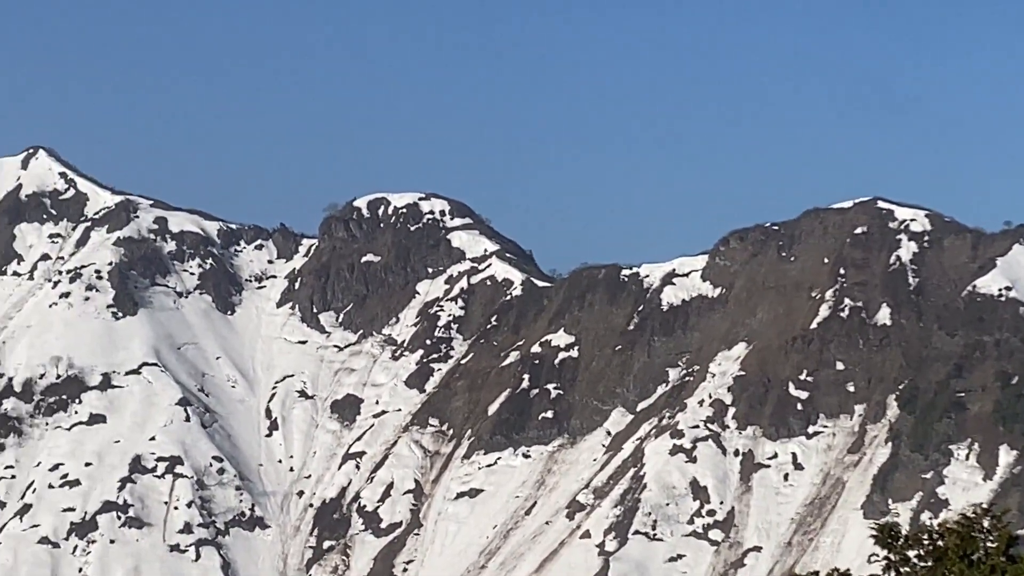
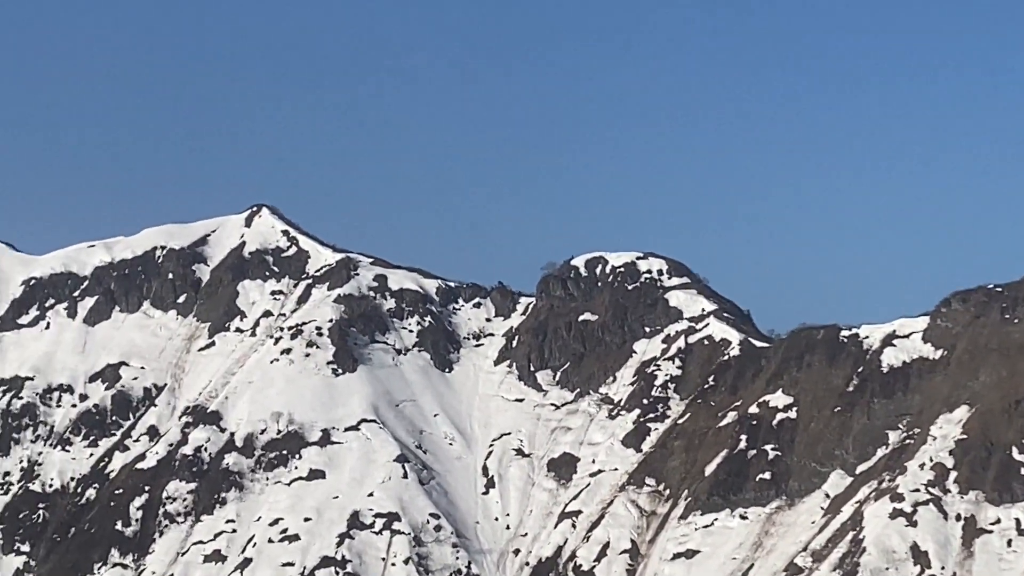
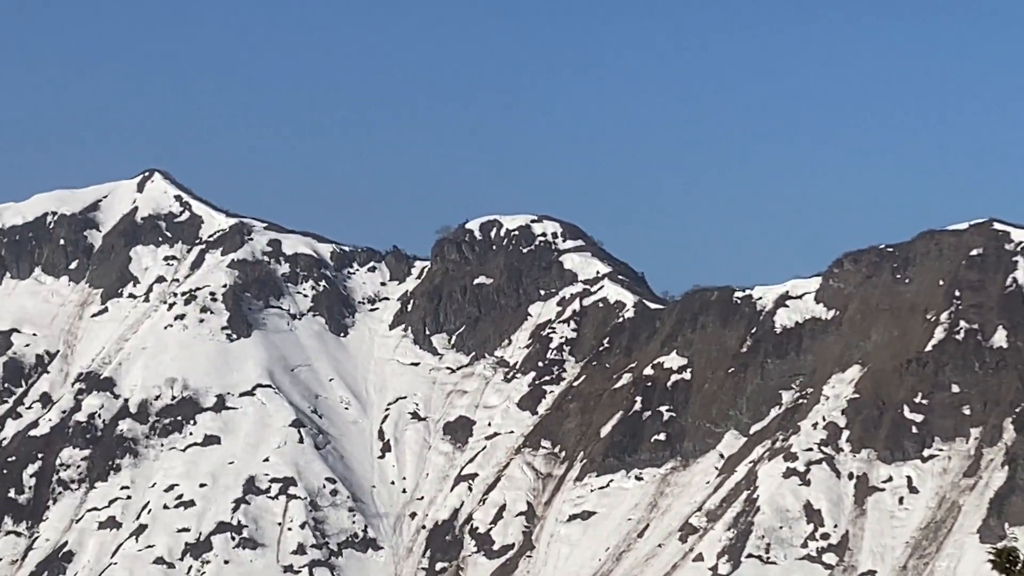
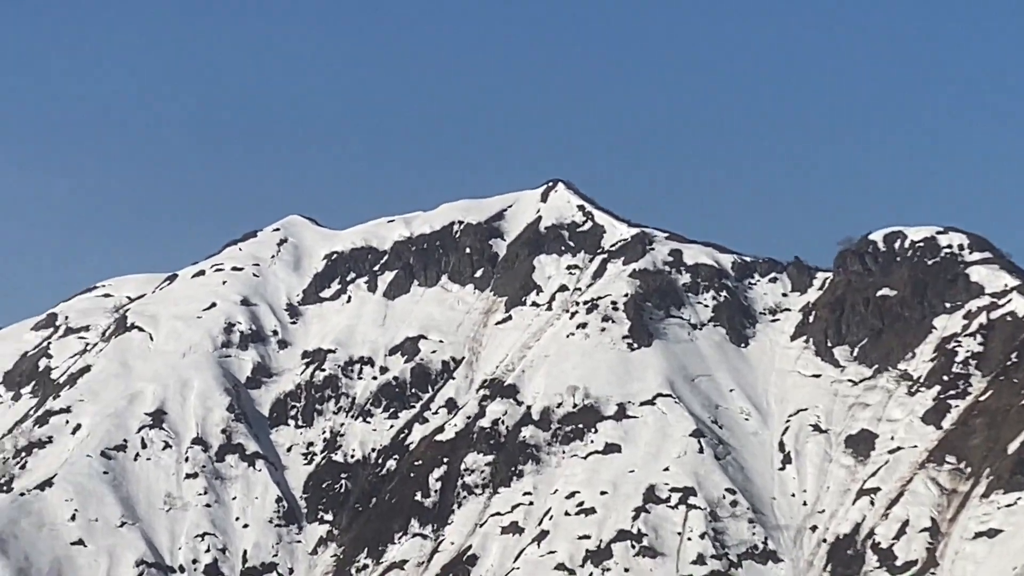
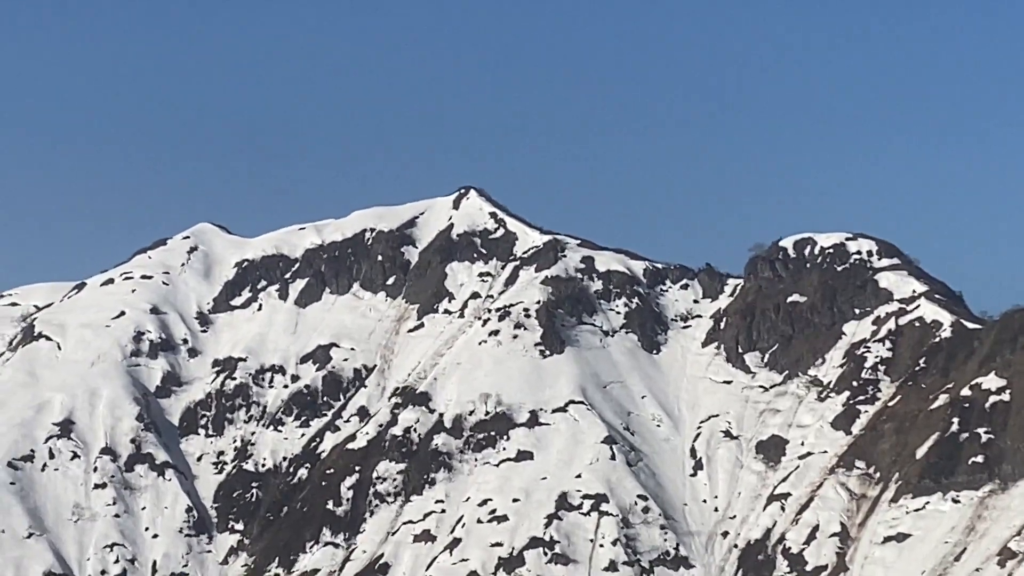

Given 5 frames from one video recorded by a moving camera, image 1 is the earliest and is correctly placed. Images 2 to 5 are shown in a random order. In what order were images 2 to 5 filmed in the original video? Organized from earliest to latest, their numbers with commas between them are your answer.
3, 2, 5, 4
